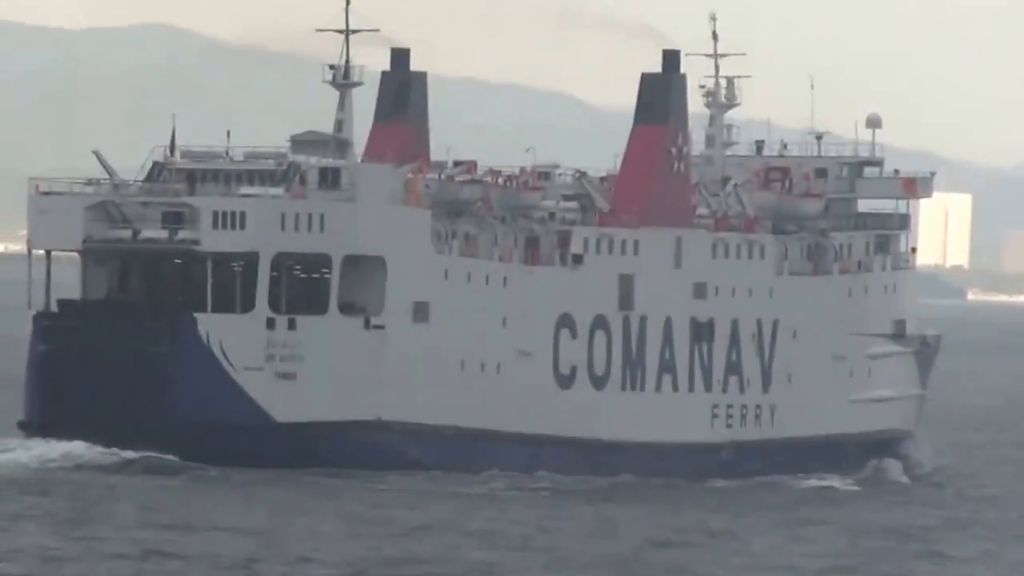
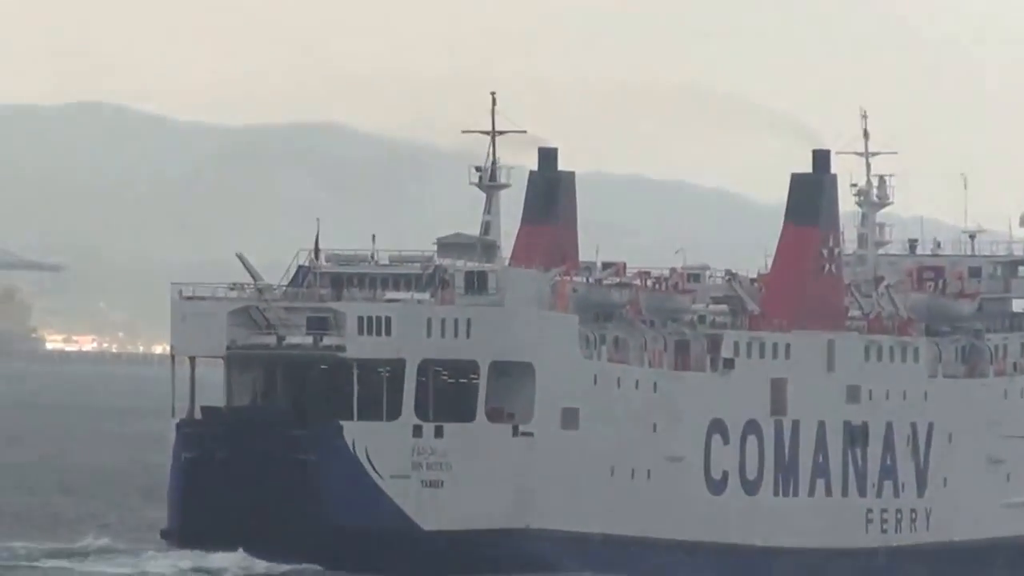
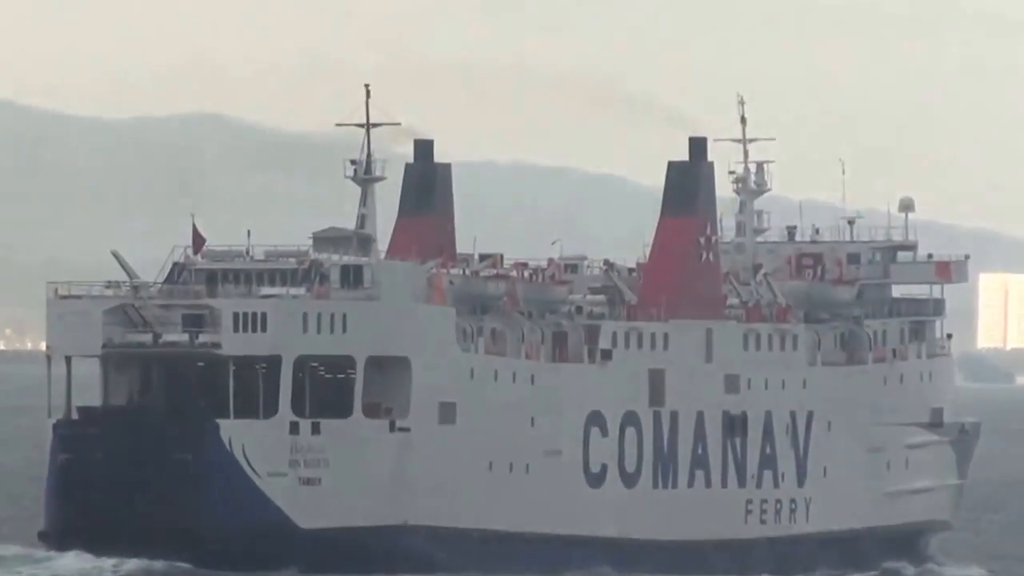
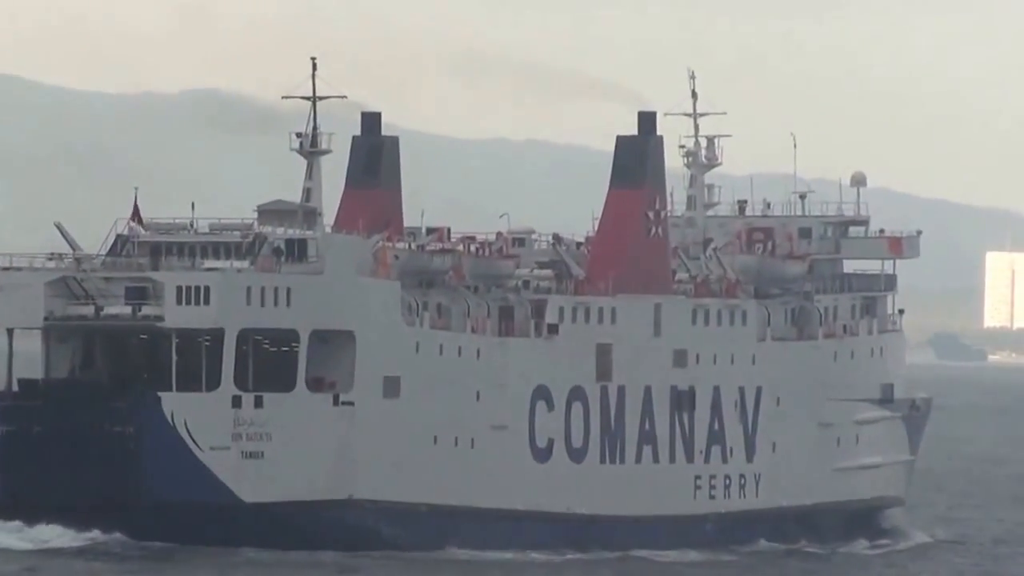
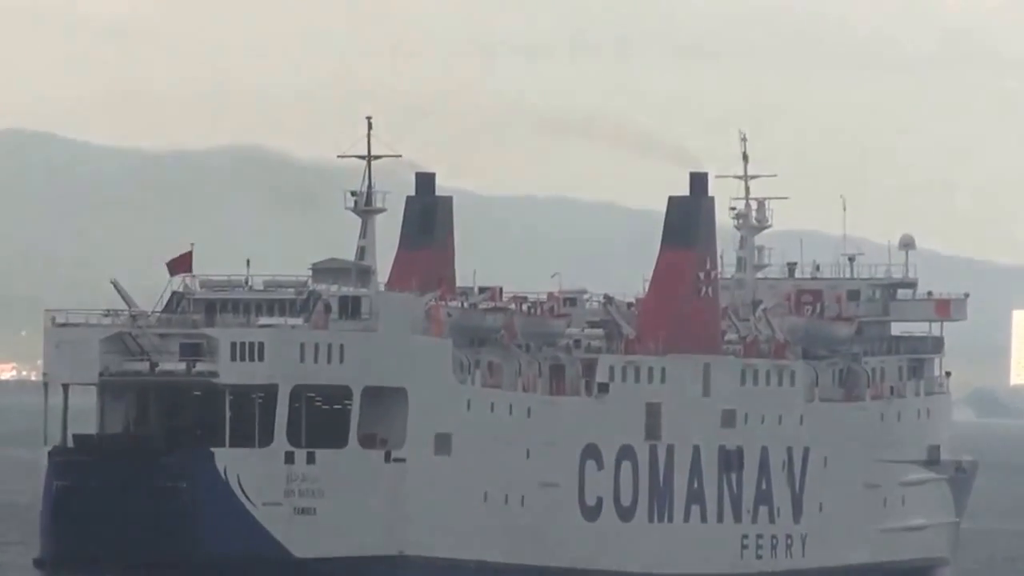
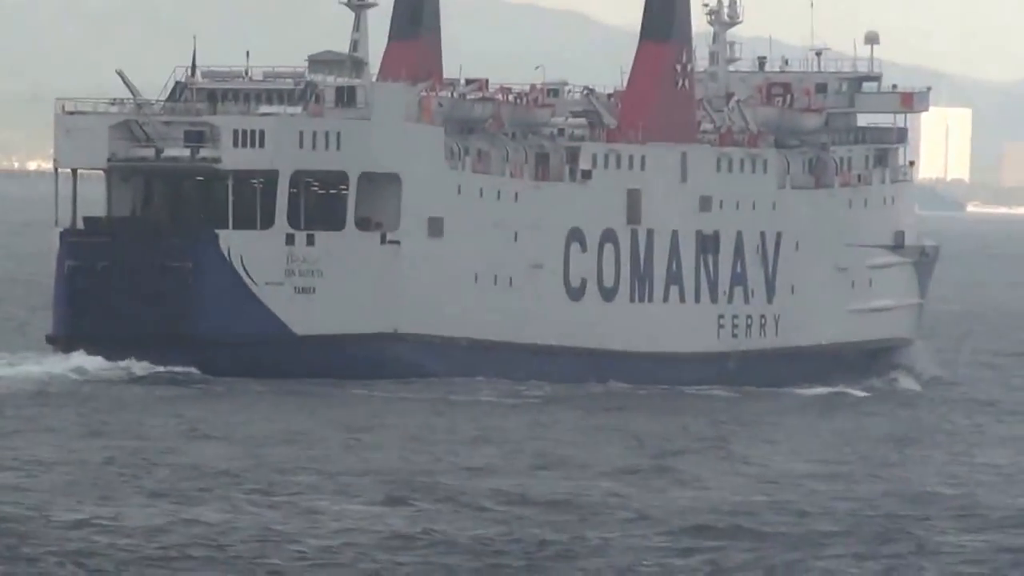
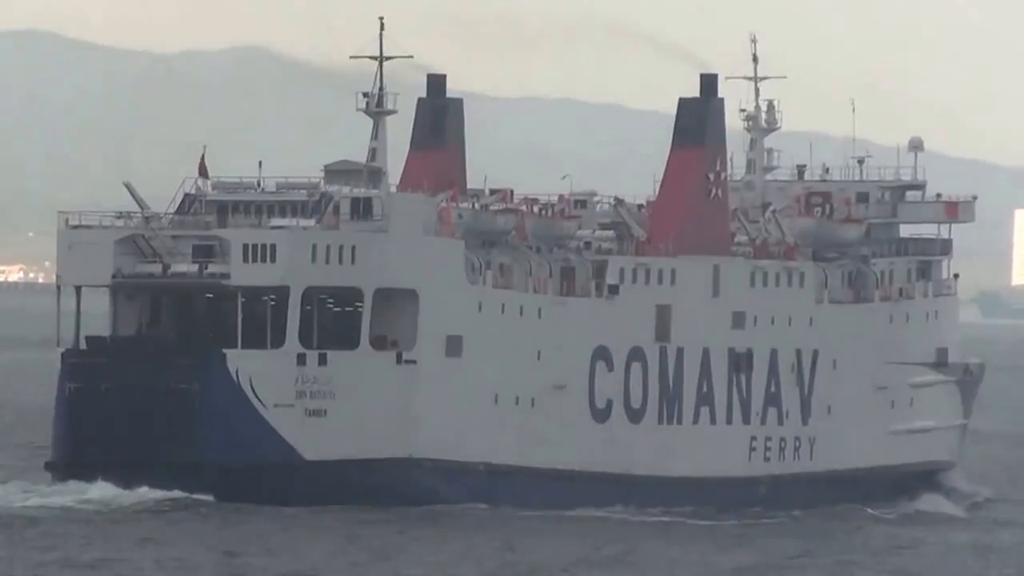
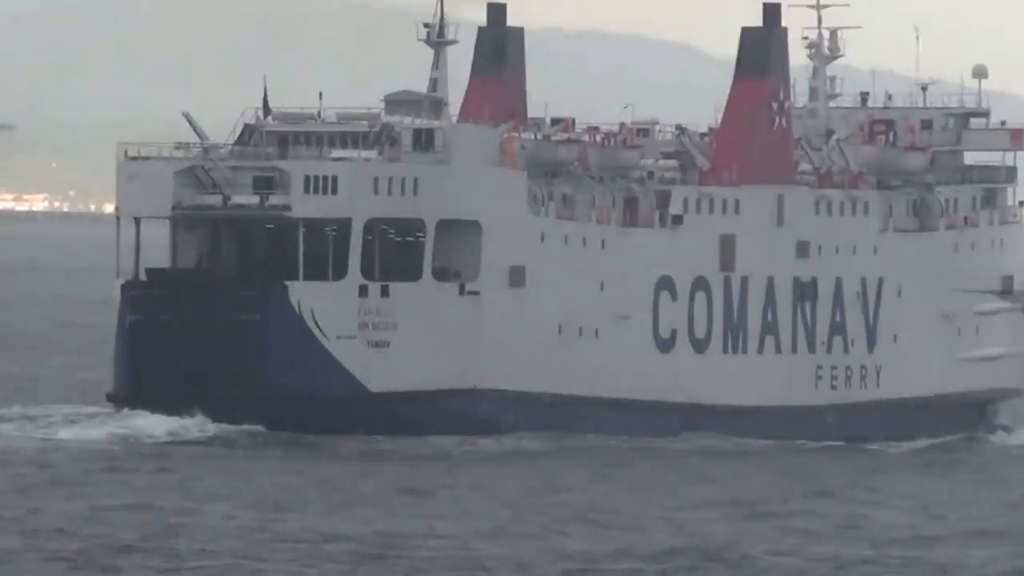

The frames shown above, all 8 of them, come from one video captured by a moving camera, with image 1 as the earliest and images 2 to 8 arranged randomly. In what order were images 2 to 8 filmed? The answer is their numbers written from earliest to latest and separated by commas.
6, 2, 8, 3, 7, 5, 4
